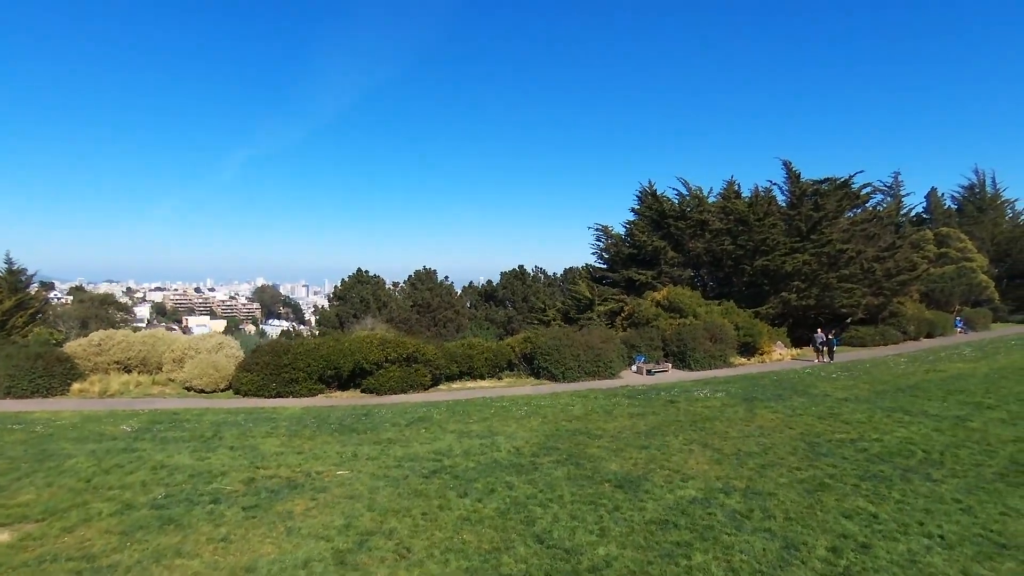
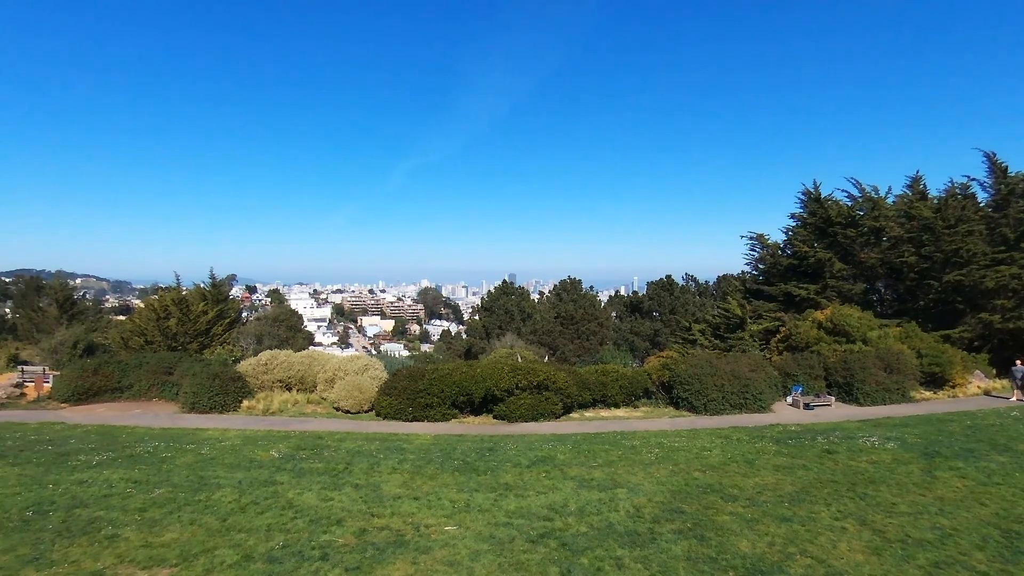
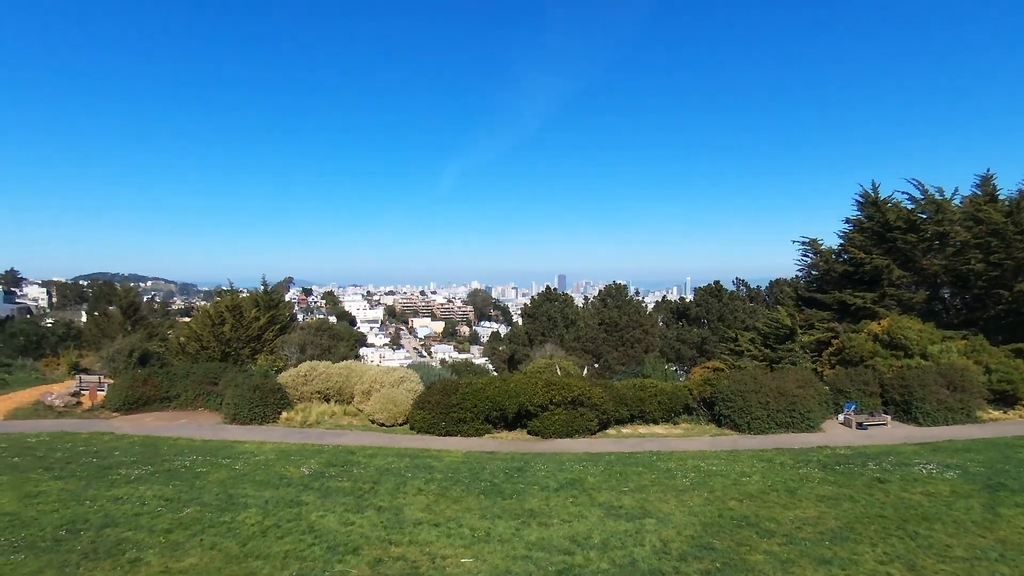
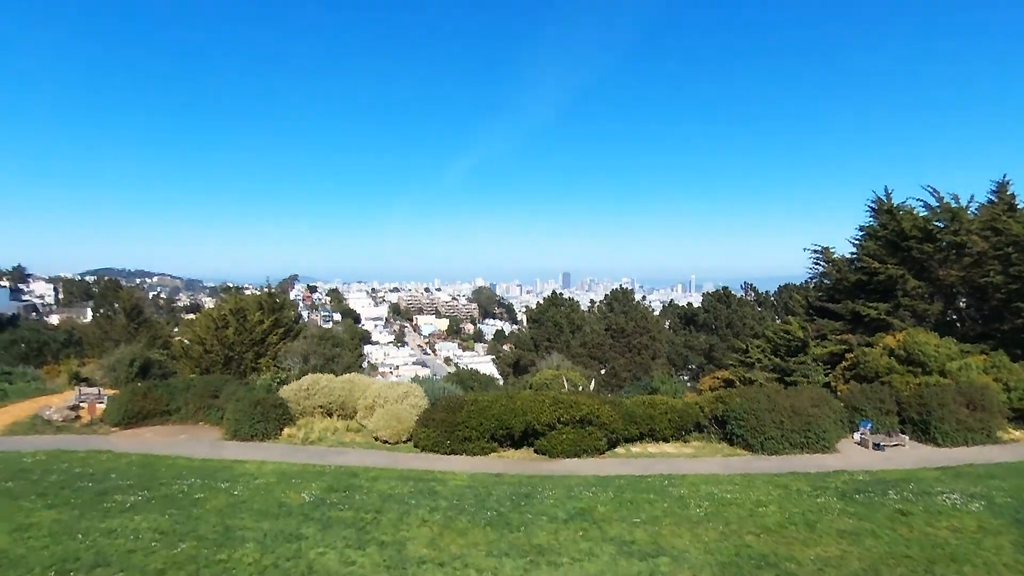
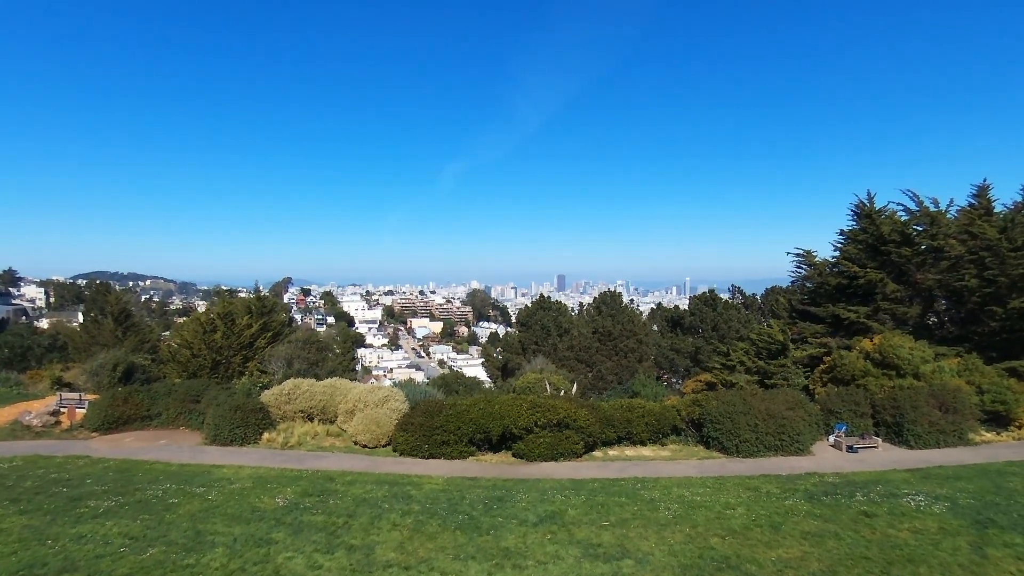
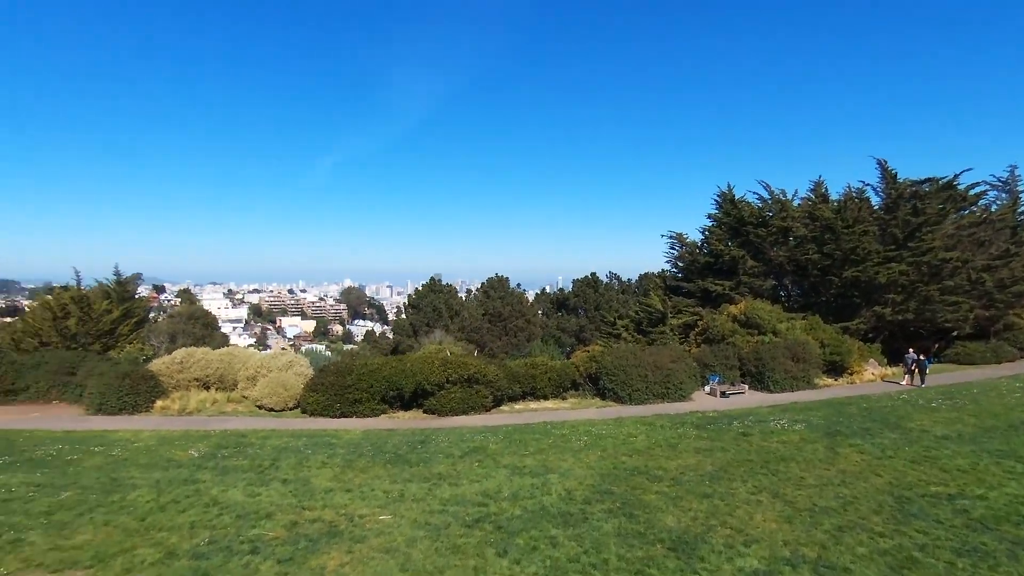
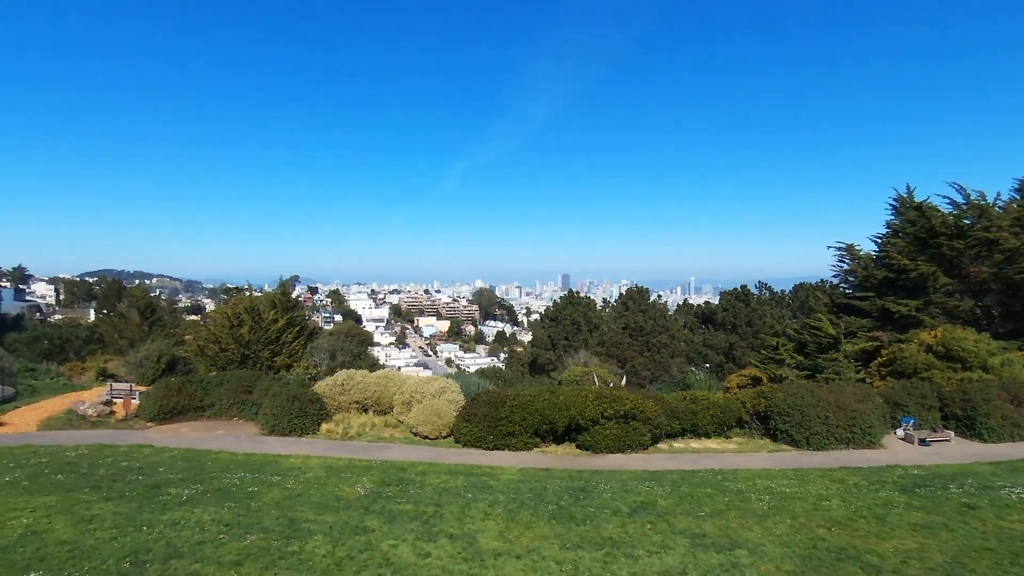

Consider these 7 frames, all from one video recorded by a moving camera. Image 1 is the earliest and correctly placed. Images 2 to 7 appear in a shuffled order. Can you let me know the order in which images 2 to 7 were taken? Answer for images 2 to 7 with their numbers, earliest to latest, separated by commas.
6, 2, 3, 5, 4, 7
